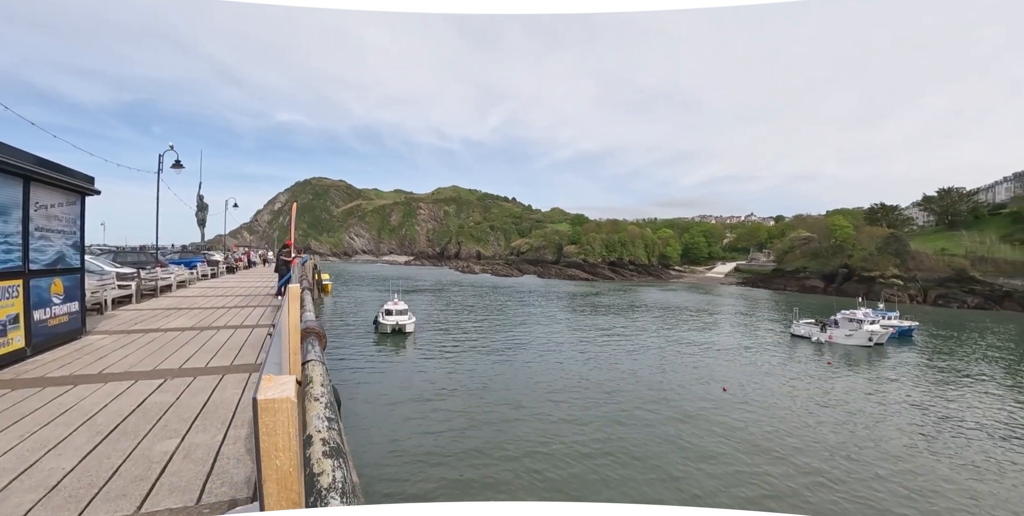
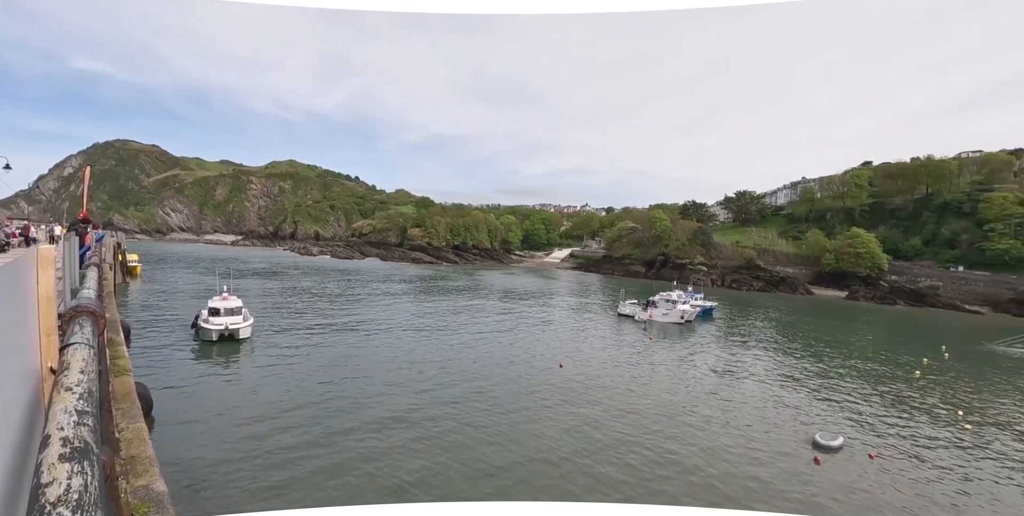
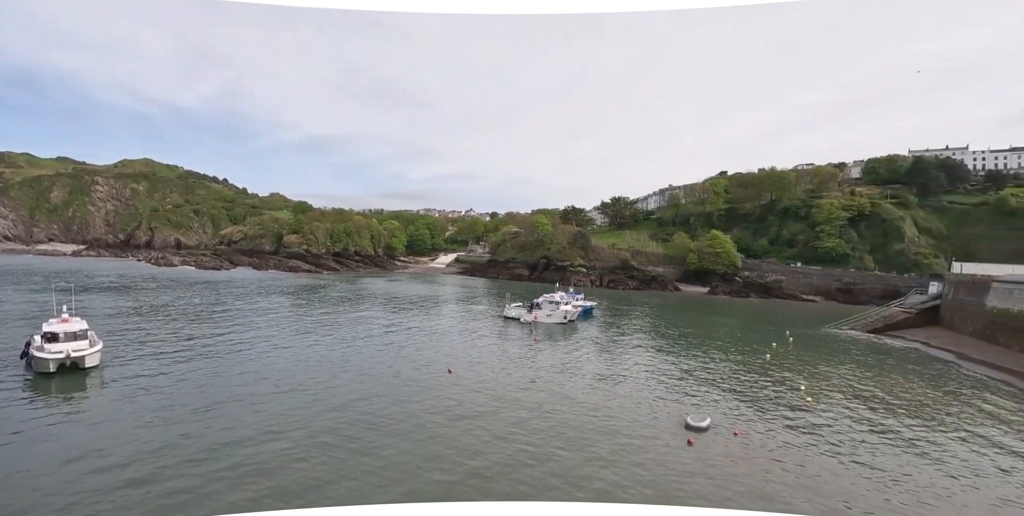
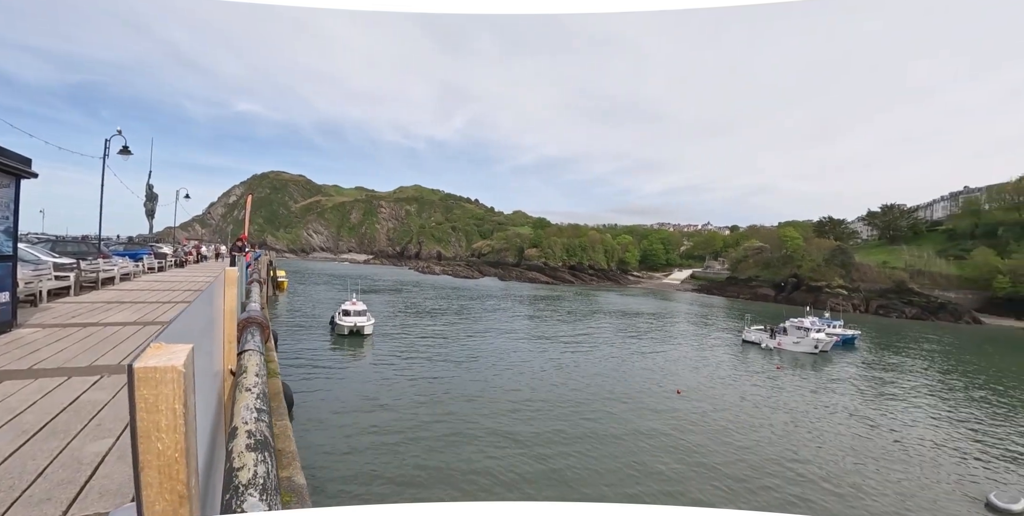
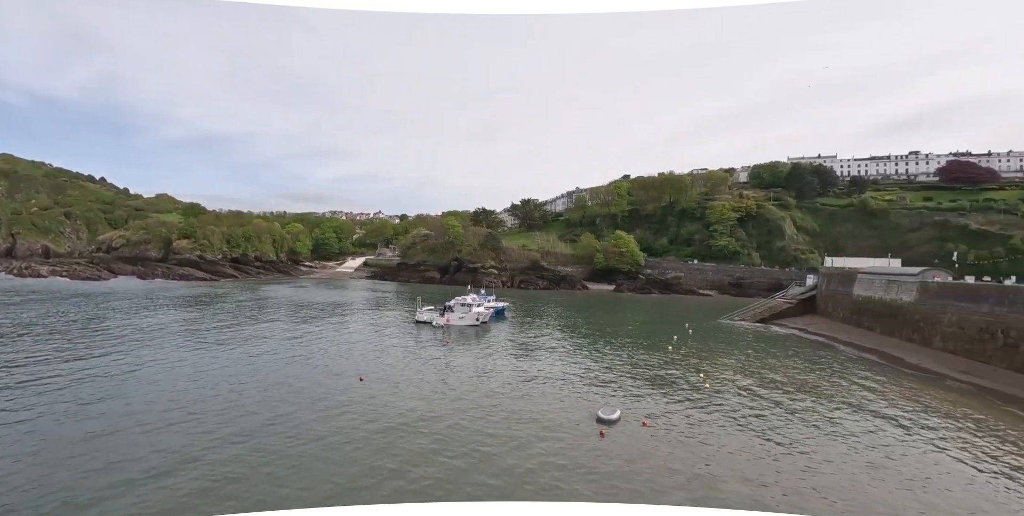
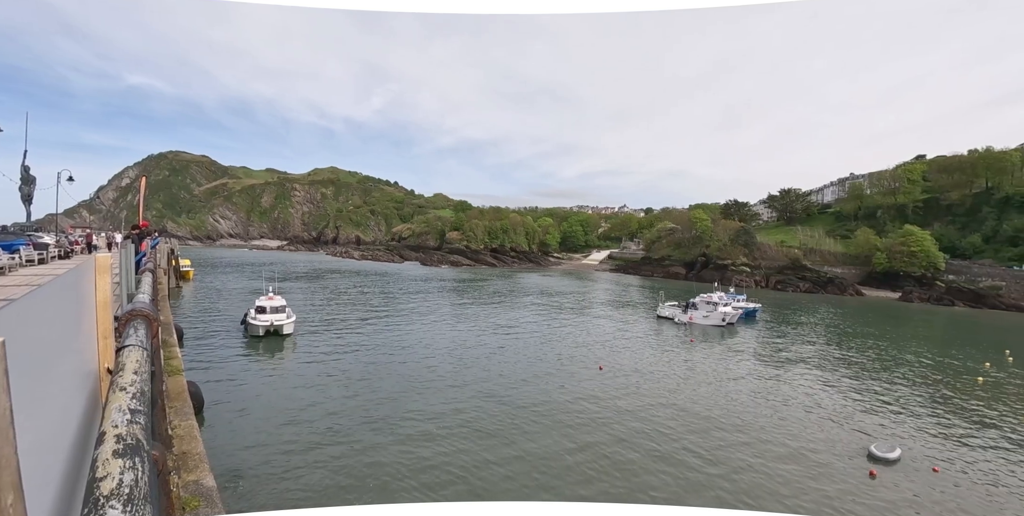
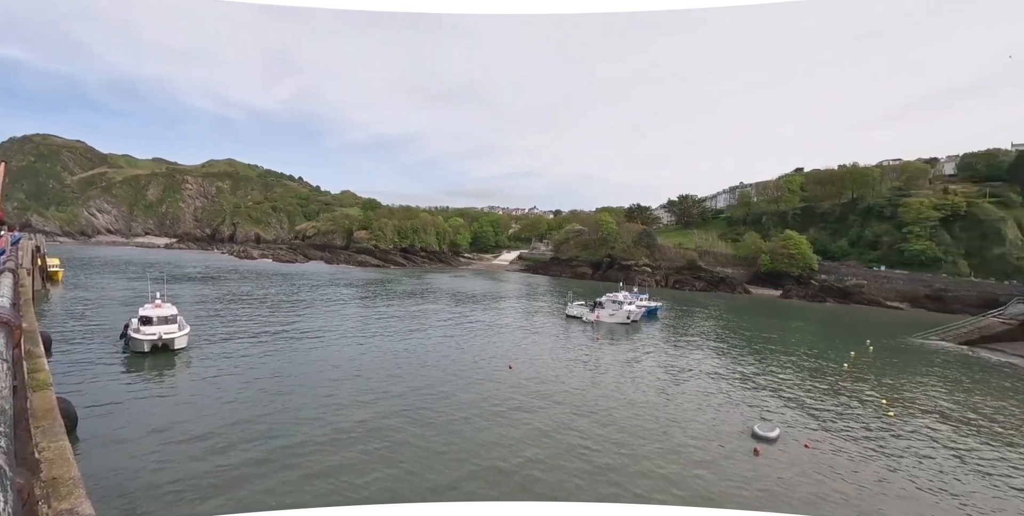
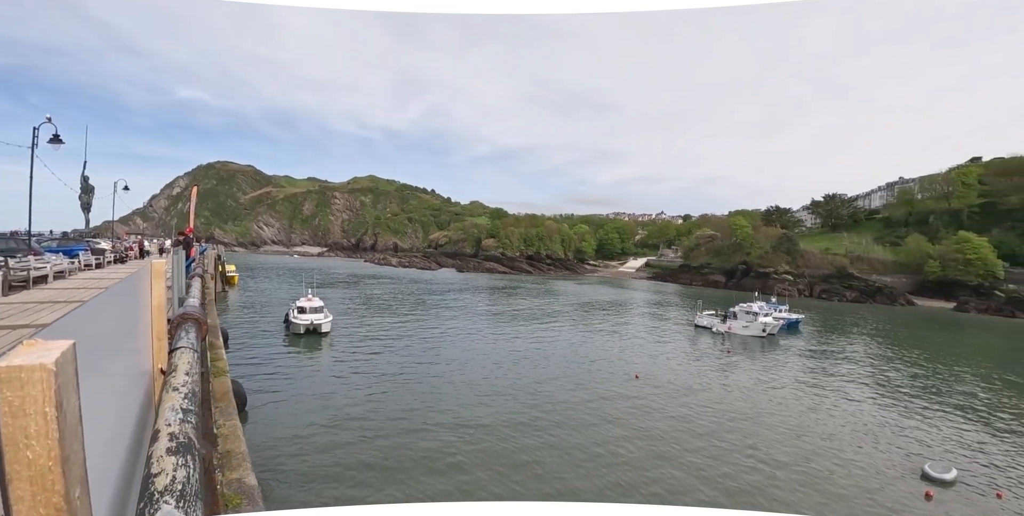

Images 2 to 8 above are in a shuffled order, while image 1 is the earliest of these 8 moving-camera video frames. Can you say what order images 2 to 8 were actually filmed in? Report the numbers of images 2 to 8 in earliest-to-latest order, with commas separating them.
4, 8, 6, 2, 7, 3, 5
